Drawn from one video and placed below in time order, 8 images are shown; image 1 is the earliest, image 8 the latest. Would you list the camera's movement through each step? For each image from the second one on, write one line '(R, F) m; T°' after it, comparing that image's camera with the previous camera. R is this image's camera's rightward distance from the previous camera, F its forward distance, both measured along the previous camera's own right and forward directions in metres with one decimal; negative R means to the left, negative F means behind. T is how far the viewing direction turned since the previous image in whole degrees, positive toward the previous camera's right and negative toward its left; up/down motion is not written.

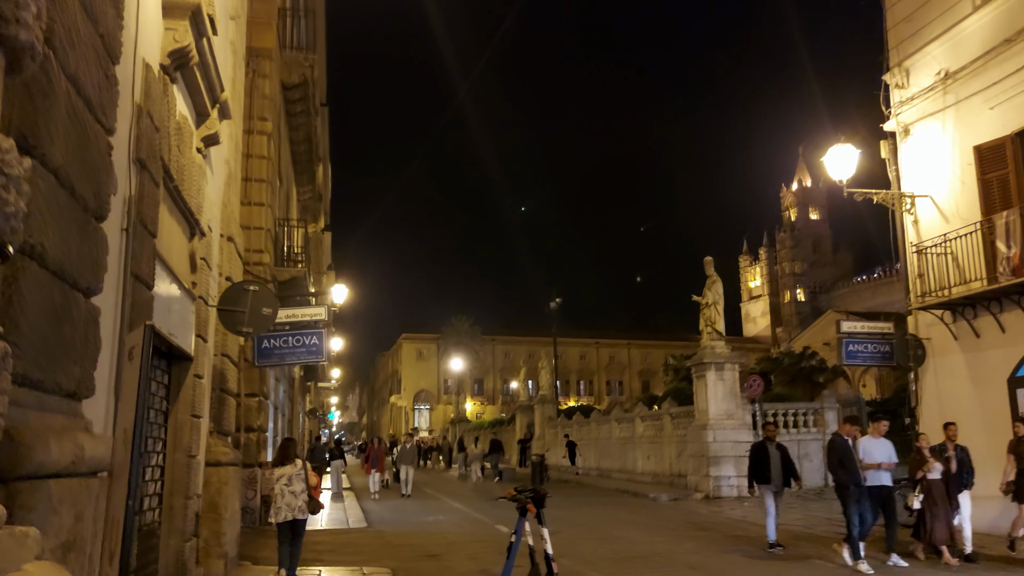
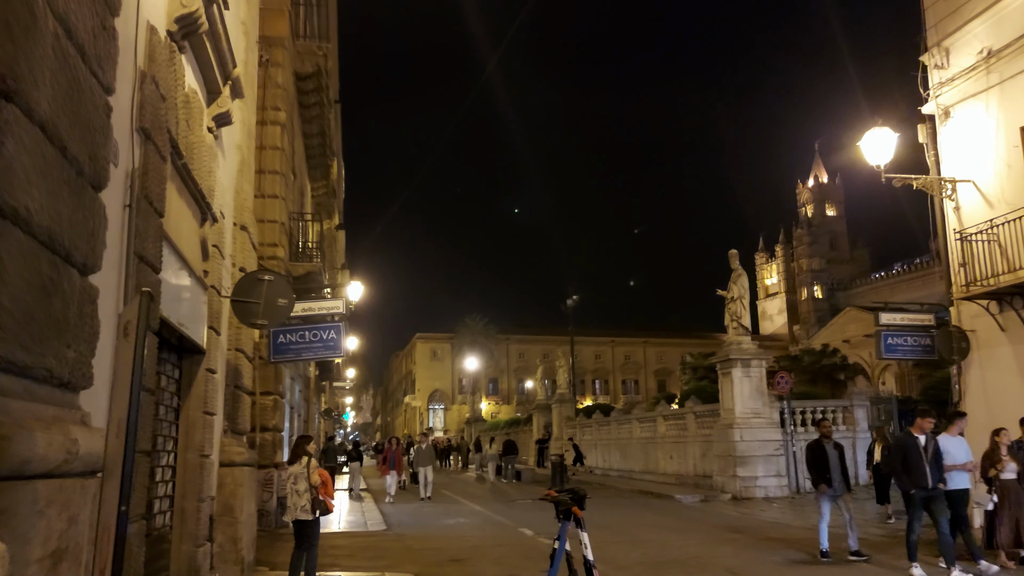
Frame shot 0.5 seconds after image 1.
(-0.2, +0.5) m; -1°
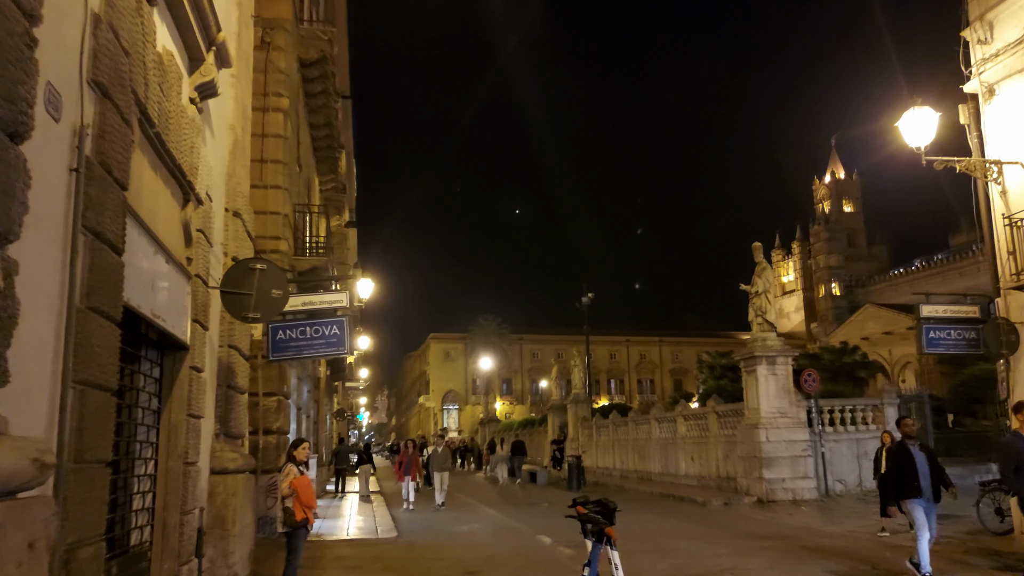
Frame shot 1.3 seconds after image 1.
(0.0, +0.7) m; -1°
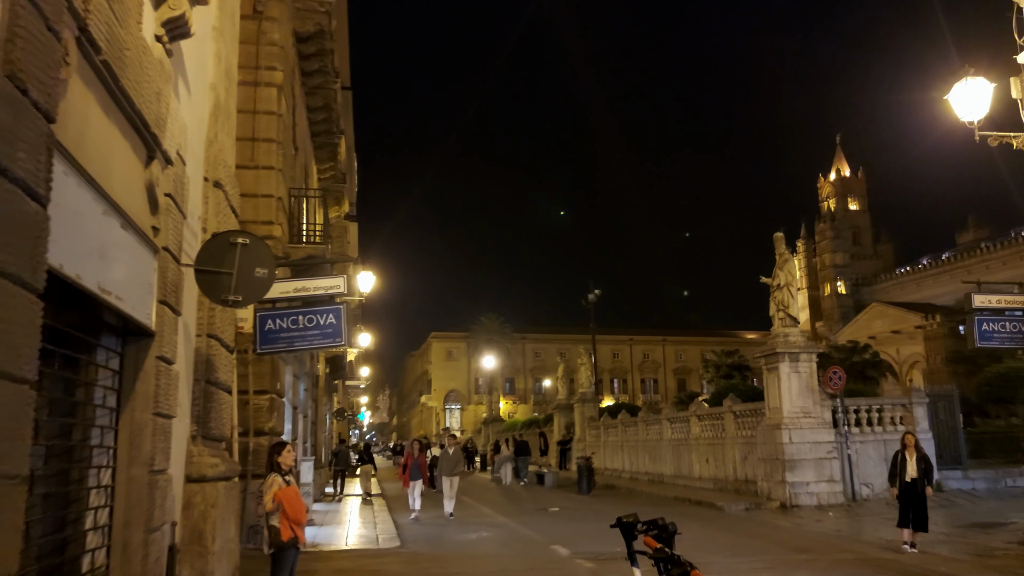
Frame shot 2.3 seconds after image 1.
(-0.2, +0.9) m; 0°
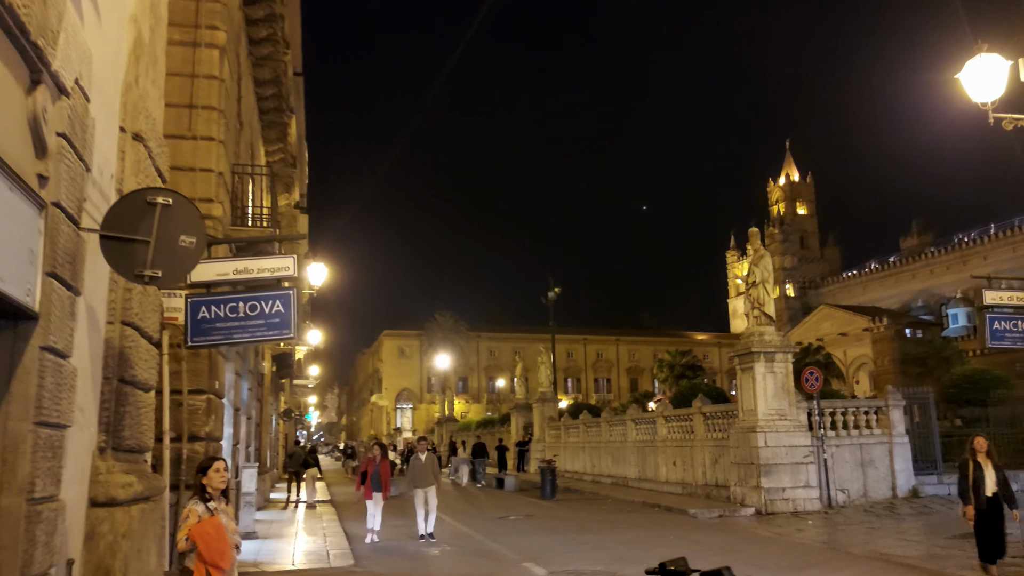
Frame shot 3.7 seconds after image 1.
(-0.2, +1.1) m; +3°
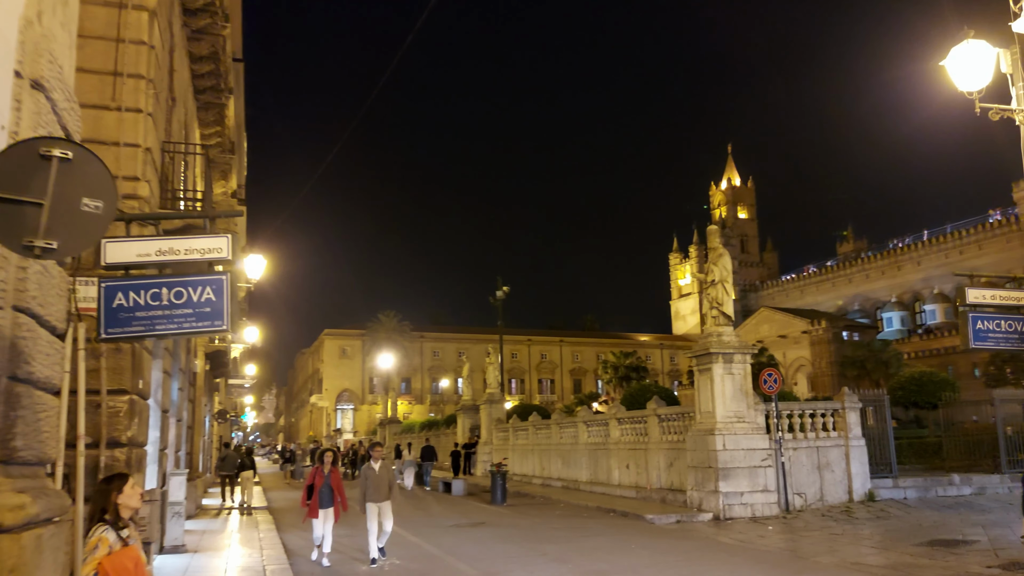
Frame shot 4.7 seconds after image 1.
(-0.2, +0.8) m; +4°
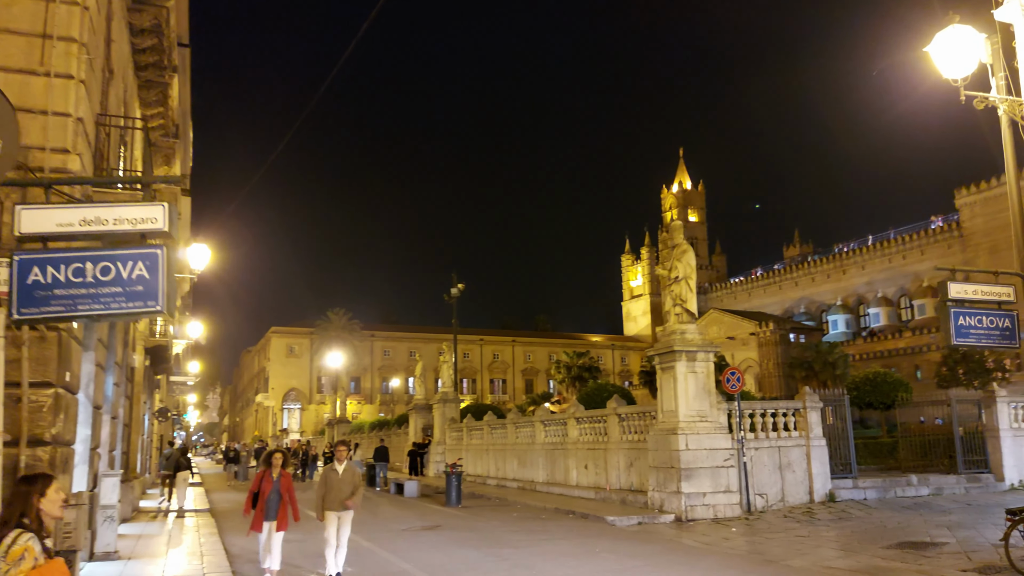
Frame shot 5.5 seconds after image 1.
(-0.2, +0.6) m; +3°
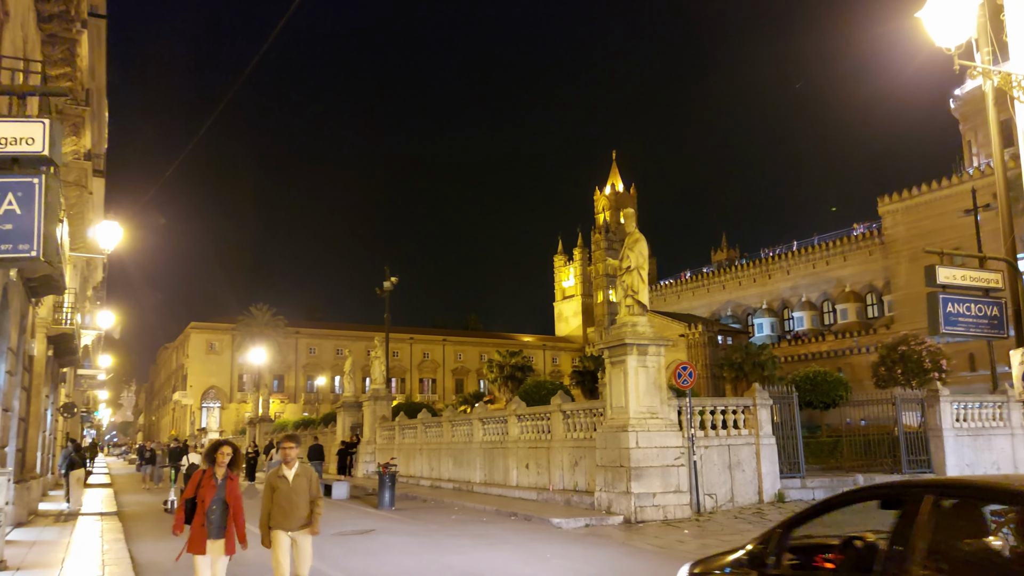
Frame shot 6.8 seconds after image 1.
(-0.3, +1.0) m; +5°
